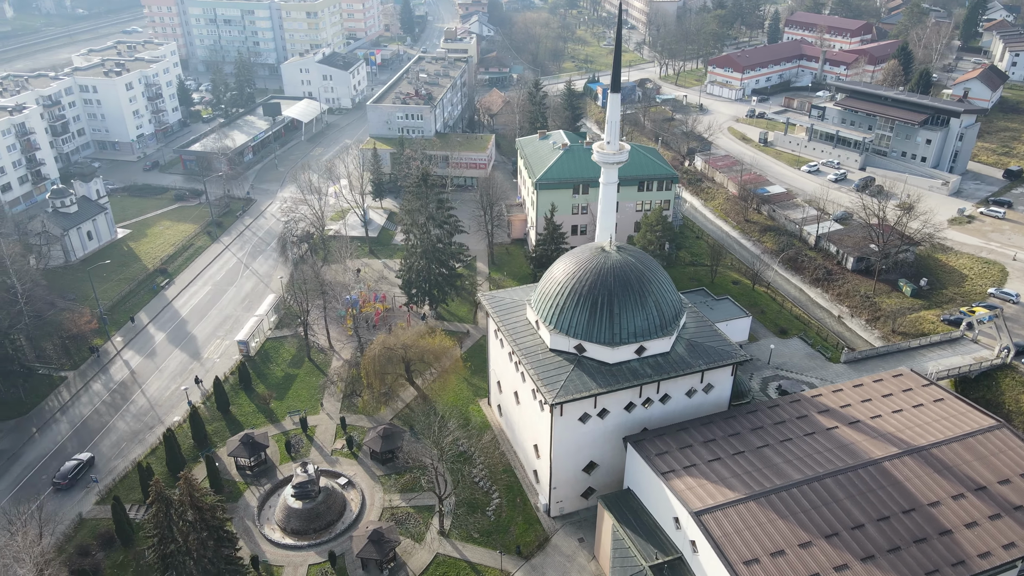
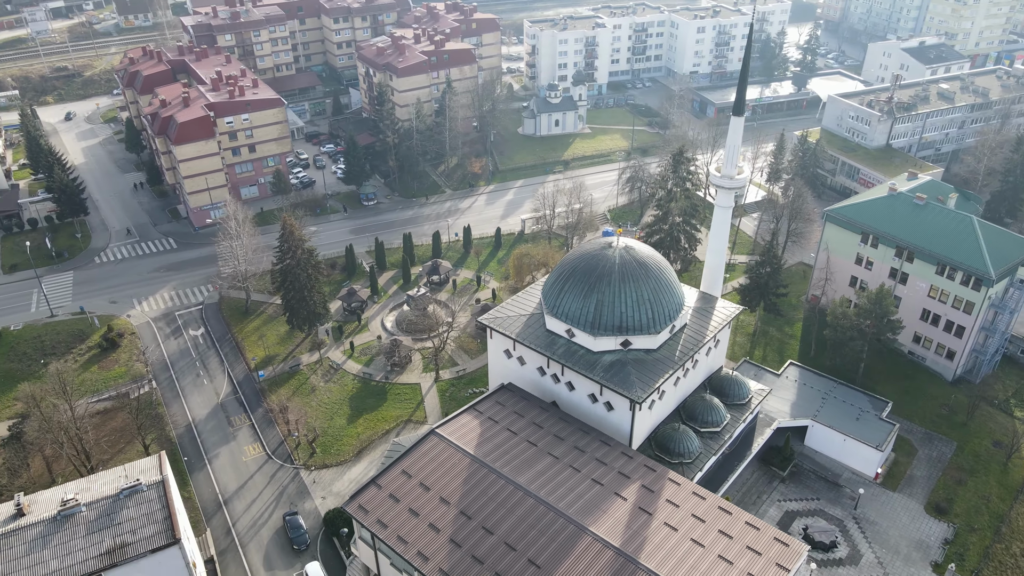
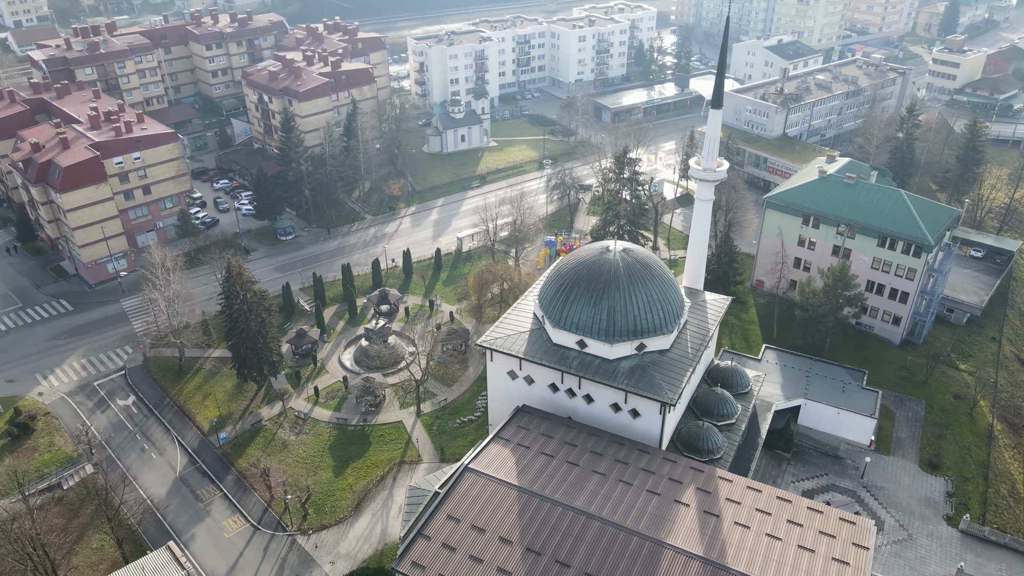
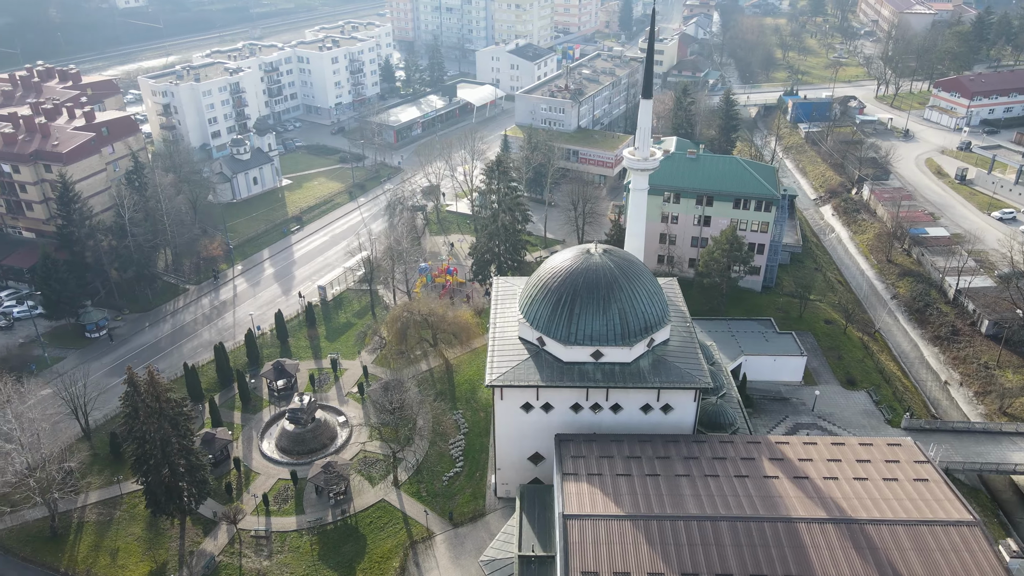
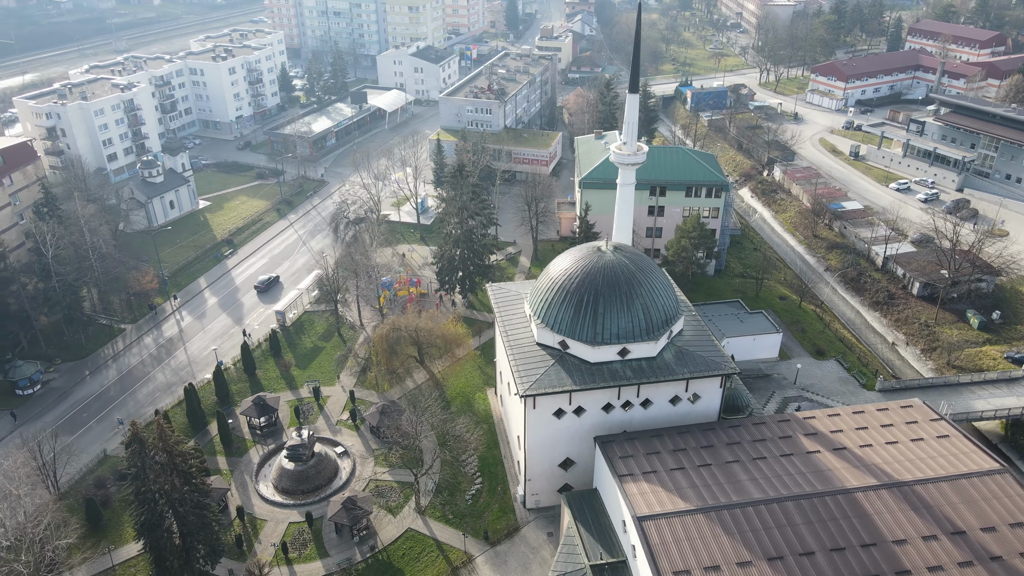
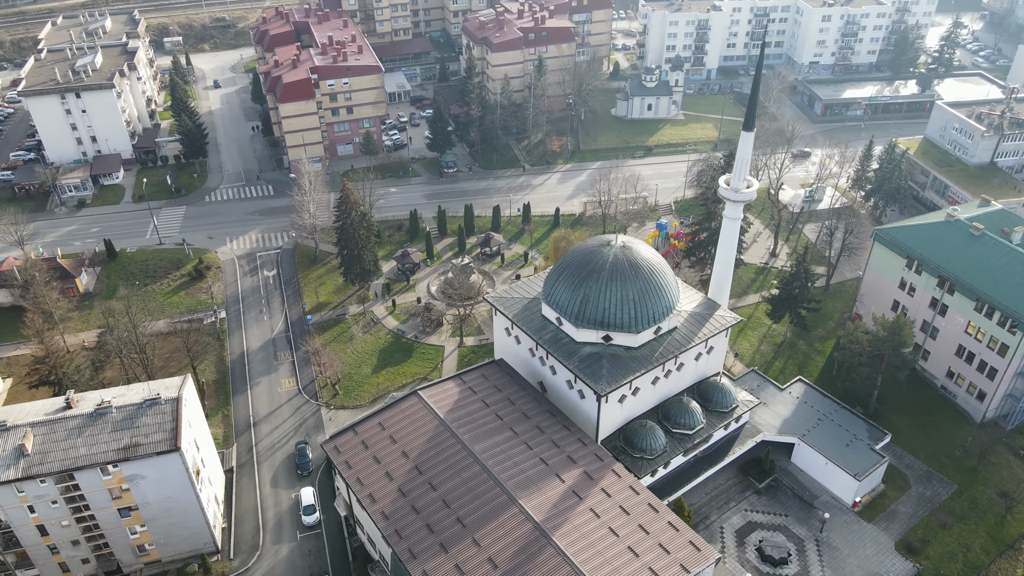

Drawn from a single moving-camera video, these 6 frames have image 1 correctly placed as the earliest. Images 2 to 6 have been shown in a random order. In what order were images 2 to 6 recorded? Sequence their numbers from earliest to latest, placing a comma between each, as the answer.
5, 4, 3, 2, 6
